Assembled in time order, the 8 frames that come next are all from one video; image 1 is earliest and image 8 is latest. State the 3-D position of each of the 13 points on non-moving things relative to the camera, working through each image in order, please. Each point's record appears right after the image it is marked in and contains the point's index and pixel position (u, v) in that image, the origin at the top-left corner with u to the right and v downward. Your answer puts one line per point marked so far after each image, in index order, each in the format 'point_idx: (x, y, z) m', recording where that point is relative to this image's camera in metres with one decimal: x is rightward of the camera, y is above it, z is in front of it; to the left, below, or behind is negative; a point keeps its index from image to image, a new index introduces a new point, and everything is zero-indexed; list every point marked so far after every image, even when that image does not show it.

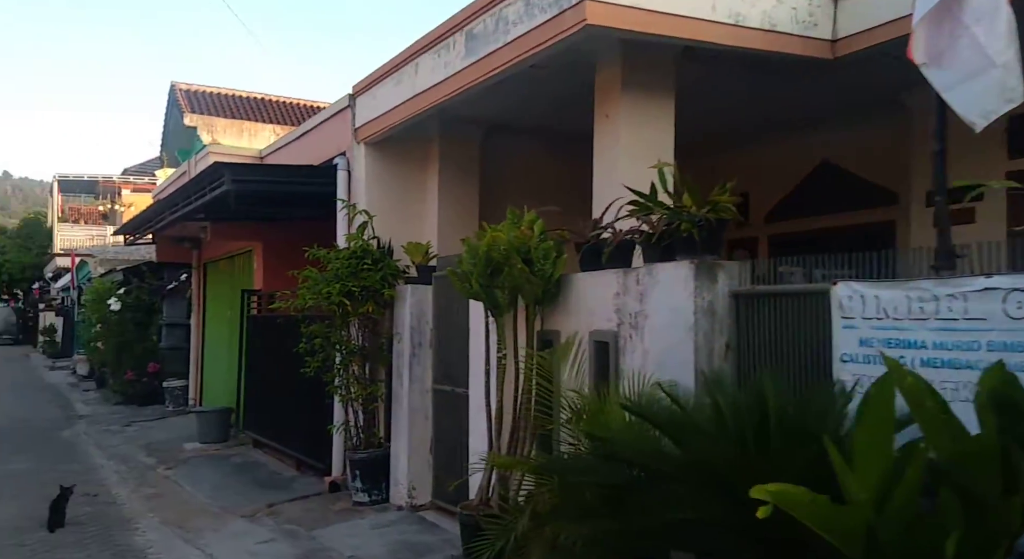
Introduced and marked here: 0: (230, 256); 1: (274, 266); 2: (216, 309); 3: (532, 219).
0: (-4.6, +0.4, +13.2) m
1: (-3.3, +0.2, +11.4) m
2: (-5.2, -0.5, +14.3) m
3: (+0.1, +0.4, +5.2) m
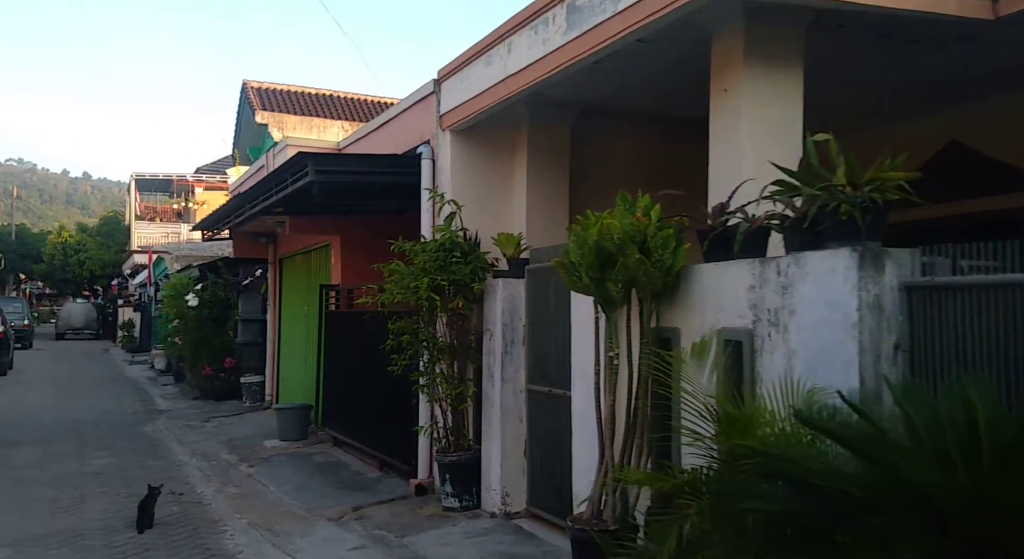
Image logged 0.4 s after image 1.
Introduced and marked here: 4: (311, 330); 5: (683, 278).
0: (-3.3, +0.5, +13.1) m
1: (-2.2, +0.3, +11.2) m
2: (-3.9, -0.4, +14.2) m
3: (+0.8, +0.4, +4.8) m
4: (-3.1, -0.8, +12.6) m
5: (+1.0, 0.0, +4.6) m
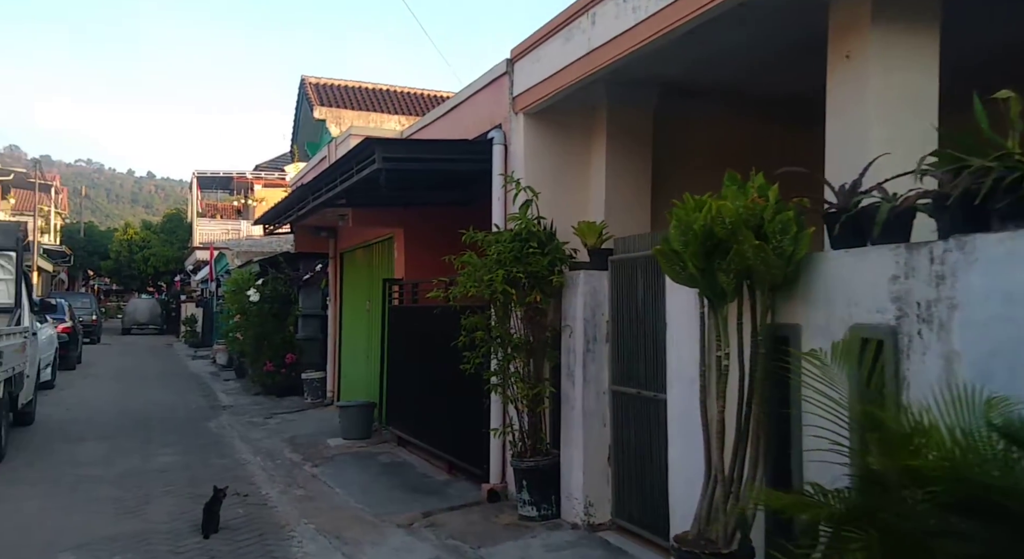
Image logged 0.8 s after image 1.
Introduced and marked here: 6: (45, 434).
0: (-2.3, +0.5, +12.8) m
1: (-1.3, +0.3, +10.8) m
2: (-2.7, -0.3, +13.9) m
3: (+1.3, +0.5, +4.2) m
4: (-2.1, -0.7, +12.3) m
5: (+1.5, +0.1, +4.1) m
6: (-6.7, -2.2, +11.7) m
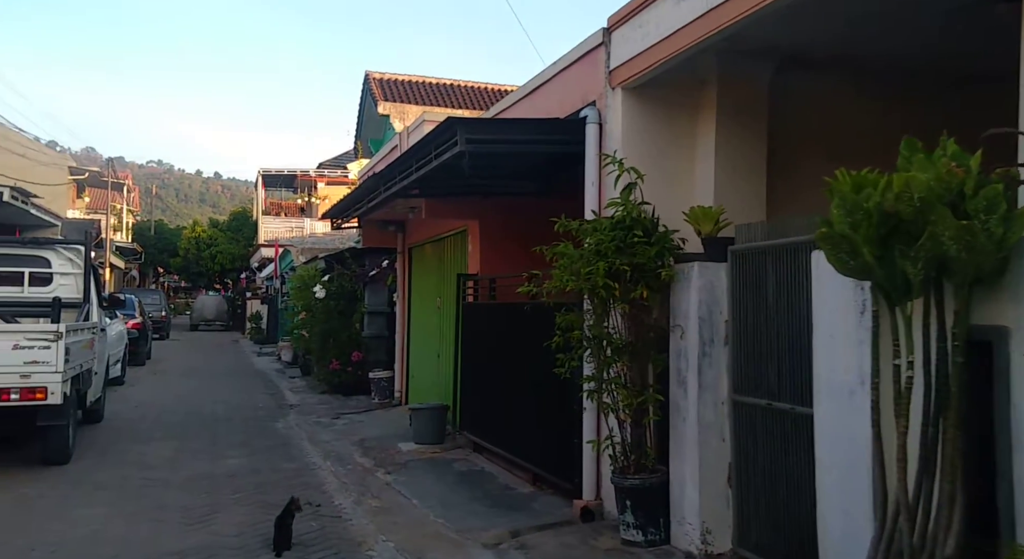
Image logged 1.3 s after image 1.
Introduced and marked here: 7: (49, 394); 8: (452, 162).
0: (-1.1, +0.6, +12.2) m
1: (-0.3, +0.4, +10.2) m
2: (-1.5, -0.3, +13.4) m
3: (+1.9, +0.5, +3.4) m
4: (-1.0, -0.6, +11.7) m
5: (+2.0, +0.1, +3.3) m
6: (-5.6, -2.2, +11.5) m
7: (-4.7, -1.2, +8.3) m
8: (-0.5, +1.1, +7.4) m
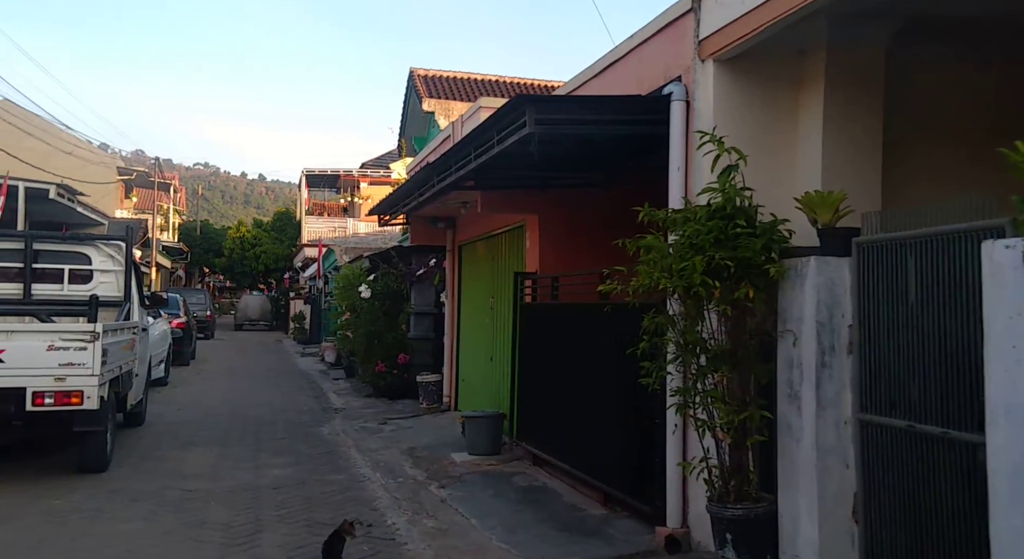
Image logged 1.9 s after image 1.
0: (-0.3, +0.6, +11.5) m
1: (+0.5, +0.4, +9.4) m
2: (-0.6, -0.3, +12.7) m
3: (+2.2, +0.5, +2.6) m
4: (-0.2, -0.6, +11.0) m
5: (+2.4, +0.1, +2.4) m
6: (-4.8, -2.1, +11.0) m
7: (-4.1, -1.1, +7.8) m
8: (+0.1, +1.1, +6.7) m
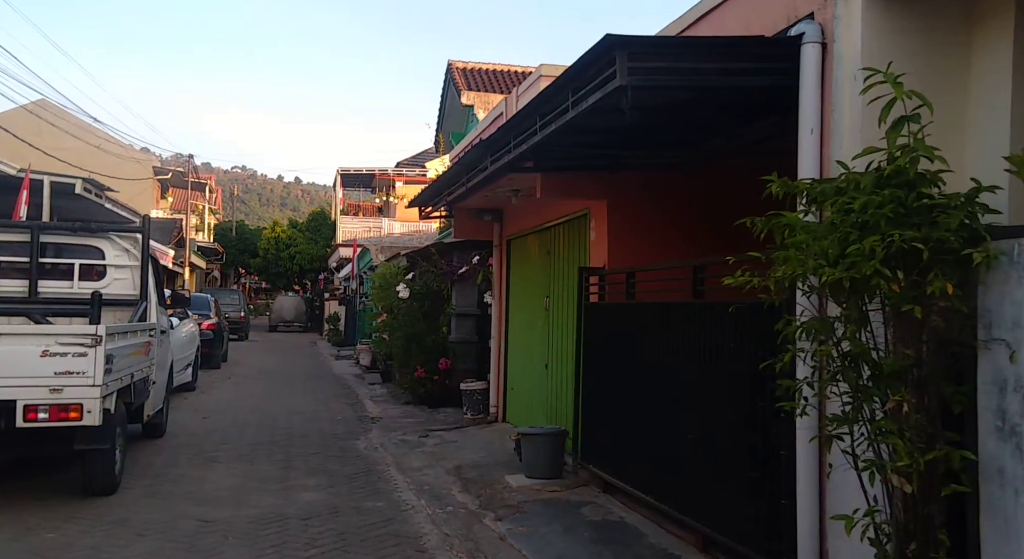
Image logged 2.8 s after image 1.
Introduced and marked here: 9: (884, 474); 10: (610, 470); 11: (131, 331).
0: (+0.5, +0.7, +10.2) m
1: (+1.1, +0.5, +8.2) m
2: (+0.2, -0.2, +11.4) m
3: (+2.6, +0.6, +1.2) m
4: (+0.5, -0.6, +9.8) m
5: (+2.8, +0.2, +1.1) m
6: (-4.1, -2.1, +9.9) m
7: (-3.5, -1.1, +6.7) m
8: (+0.6, +1.2, +5.5) m
9: (+1.7, -0.9, +3.8) m
10: (+0.9, -1.7, +7.5) m
11: (-3.9, -0.5, +8.3) m
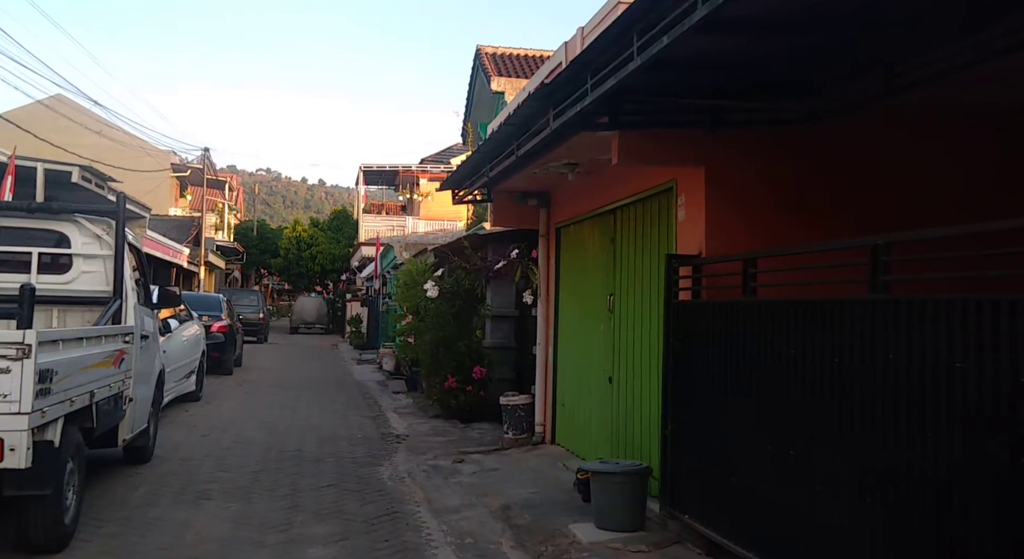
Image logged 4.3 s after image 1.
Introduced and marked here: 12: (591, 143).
0: (+1.0, +0.7, +8.3) m
1: (+1.6, +0.5, +6.2) m
2: (+0.8, -0.2, +9.5) m
3: (+2.9, +0.7, -0.7) m
4: (+1.1, -0.5, +7.9) m
5: (+3.1, +0.2, -0.9) m
6: (-3.5, -2.0, +8.1) m
7: (-3.0, -1.0, +4.9) m
8: (+1.0, +1.2, +3.5) m
9: (+2.1, -0.8, +1.8) m
10: (+1.4, -1.7, +5.6) m
11: (-3.4, -0.5, +6.5) m
12: (+0.7, +1.1, +6.9) m
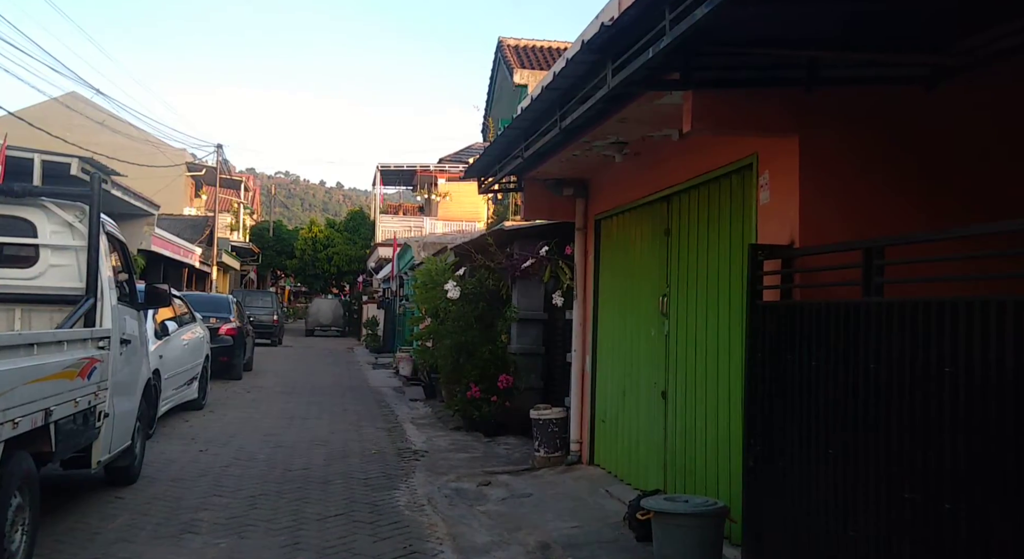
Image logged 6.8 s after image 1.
0: (+1.4, +0.7, +7.1) m
1: (+1.9, +0.5, +5.0) m
2: (+1.1, -0.2, +8.4) m
3: (+3.1, +0.7, -2.0) m
4: (+1.4, -0.5, +6.7) m
5: (+3.2, +0.3, -2.1) m
6: (-3.2, -2.0, +7.0) m
7: (-2.8, -1.0, +3.8) m
8: (+1.3, +1.3, +2.4) m
9: (+2.3, -0.8, +0.6) m
10: (+1.6, -1.6, +4.3) m
11: (-3.1, -0.4, +5.4) m
12: (+1.0, +1.2, +5.7) m
